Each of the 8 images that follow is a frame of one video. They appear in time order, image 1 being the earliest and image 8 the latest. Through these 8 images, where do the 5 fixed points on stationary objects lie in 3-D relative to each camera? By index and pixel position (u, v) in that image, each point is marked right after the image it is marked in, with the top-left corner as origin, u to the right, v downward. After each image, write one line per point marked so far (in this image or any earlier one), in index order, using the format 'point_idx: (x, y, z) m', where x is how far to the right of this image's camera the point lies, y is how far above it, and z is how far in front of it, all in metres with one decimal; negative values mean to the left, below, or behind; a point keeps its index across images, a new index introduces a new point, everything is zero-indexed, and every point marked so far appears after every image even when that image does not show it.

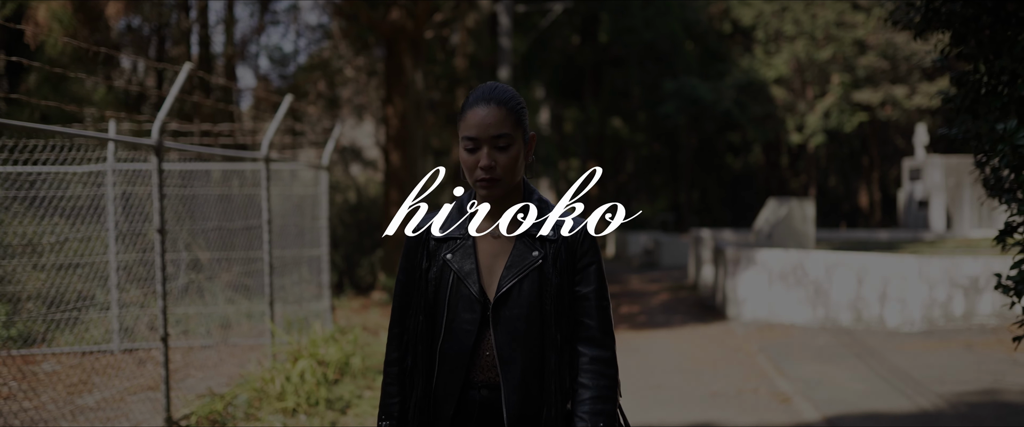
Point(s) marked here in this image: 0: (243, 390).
0: (-2.0, -1.3, +7.1) m
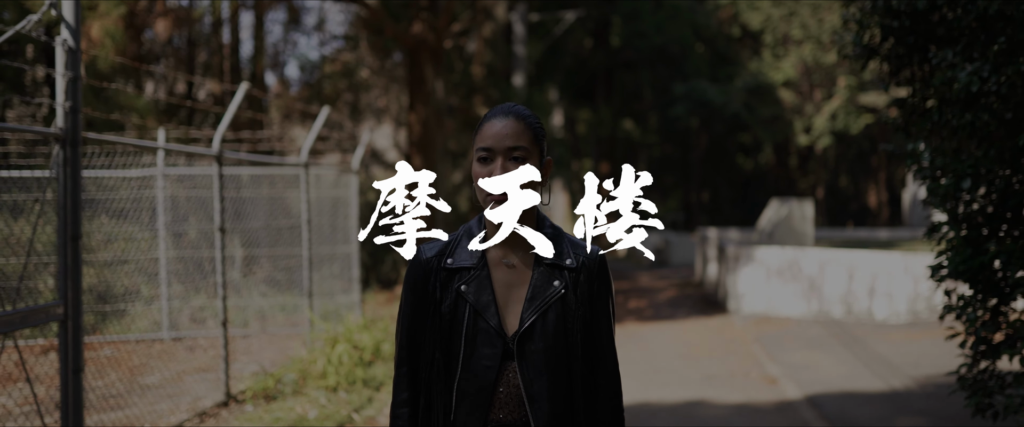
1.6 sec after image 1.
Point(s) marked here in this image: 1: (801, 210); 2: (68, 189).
0: (-1.8, -1.3, +8.1) m
1: (+5.3, +0.1, +17.7) m
2: (-2.4, +0.1, +5.3) m
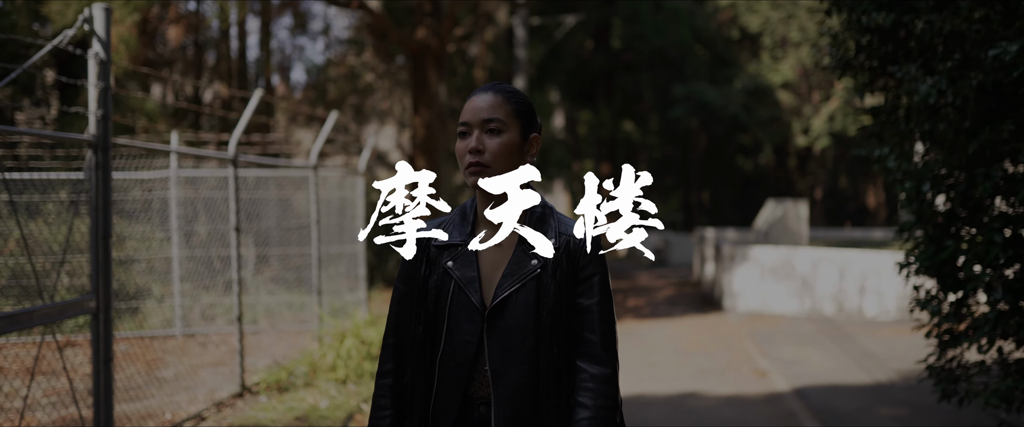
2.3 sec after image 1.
0: (-1.8, -1.3, +8.5) m
1: (+5.4, +0.1, +18.1) m
2: (-2.4, +0.1, +5.6) m
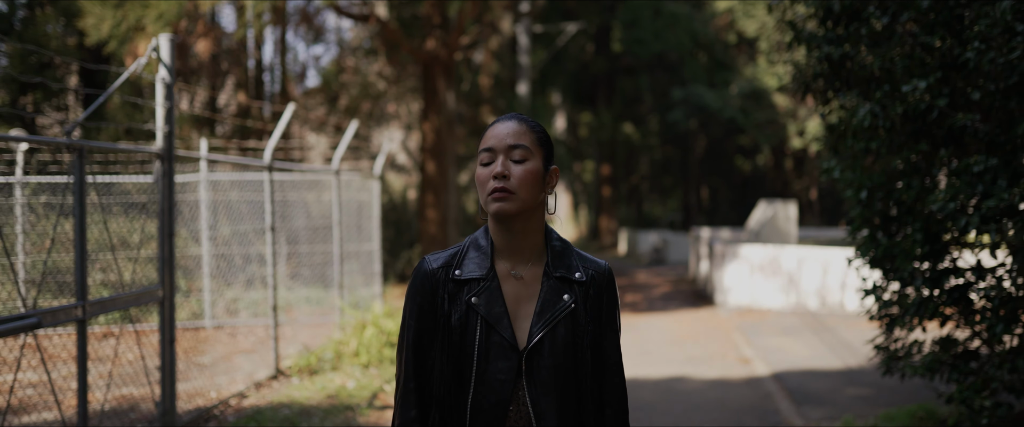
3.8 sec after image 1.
0: (-1.8, -1.3, +9.3) m
1: (+5.4, 0.0, +19.0) m
2: (-2.4, +0.1, +6.5) m
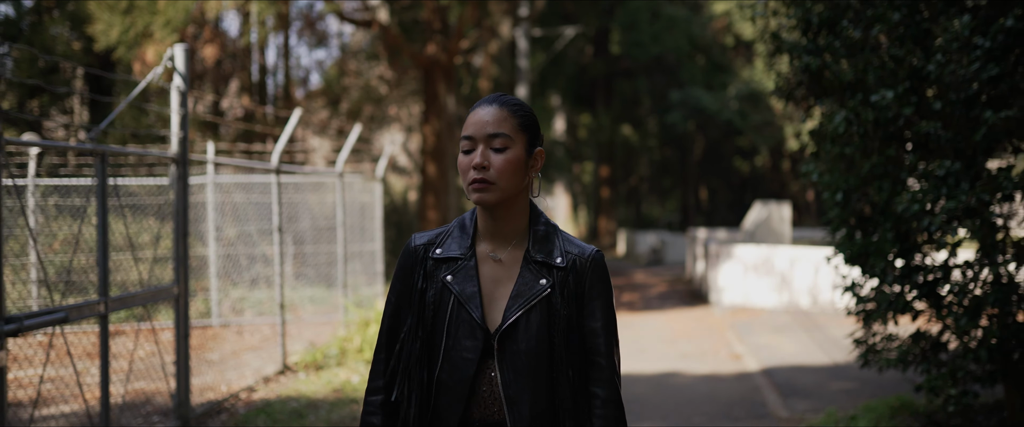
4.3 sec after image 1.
0: (-1.8, -1.3, +9.7) m
1: (+5.4, 0.0, +19.3) m
2: (-2.4, +0.1, +6.9) m
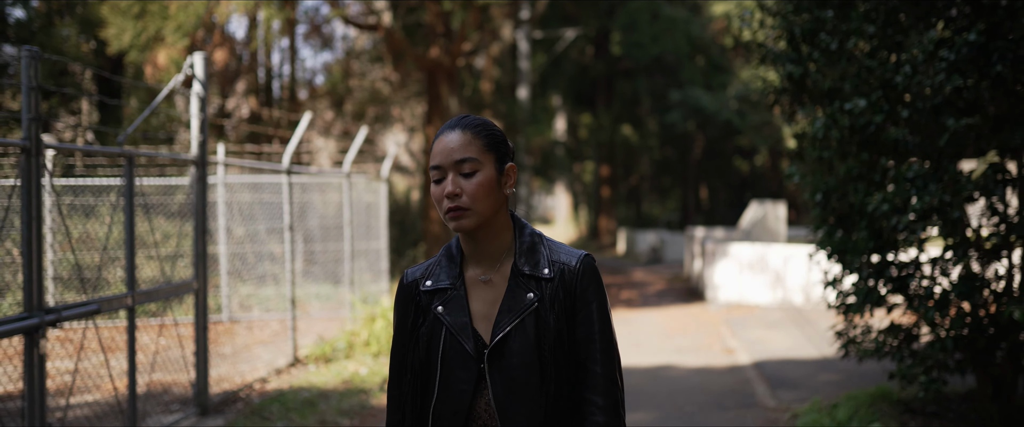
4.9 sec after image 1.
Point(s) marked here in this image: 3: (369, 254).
0: (-1.8, -1.3, +10.1) m
1: (+5.4, 0.0, +19.7) m
2: (-2.4, +0.1, +7.3) m
3: (-2.0, -0.6, +13.6) m
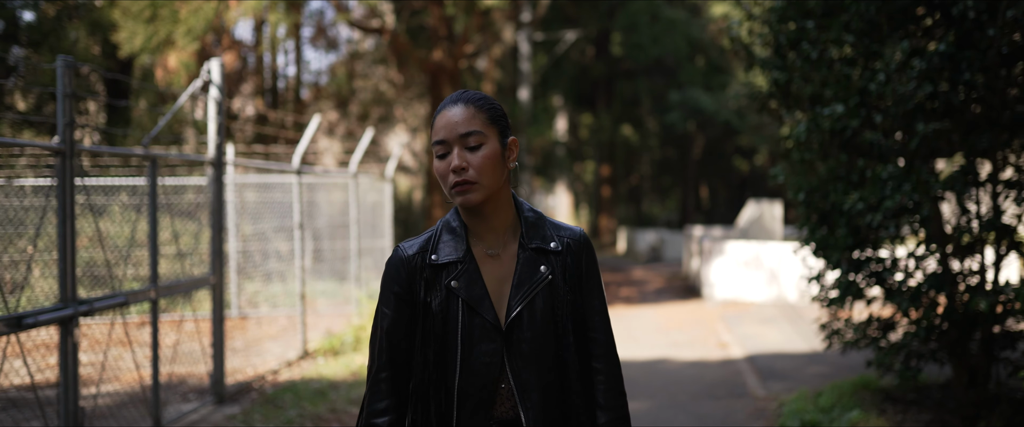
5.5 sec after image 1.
0: (-1.8, -1.3, +10.4) m
1: (+5.5, +0.1, +20.1) m
2: (-2.4, +0.1, +7.6) m
3: (-2.0, -0.6, +13.9) m
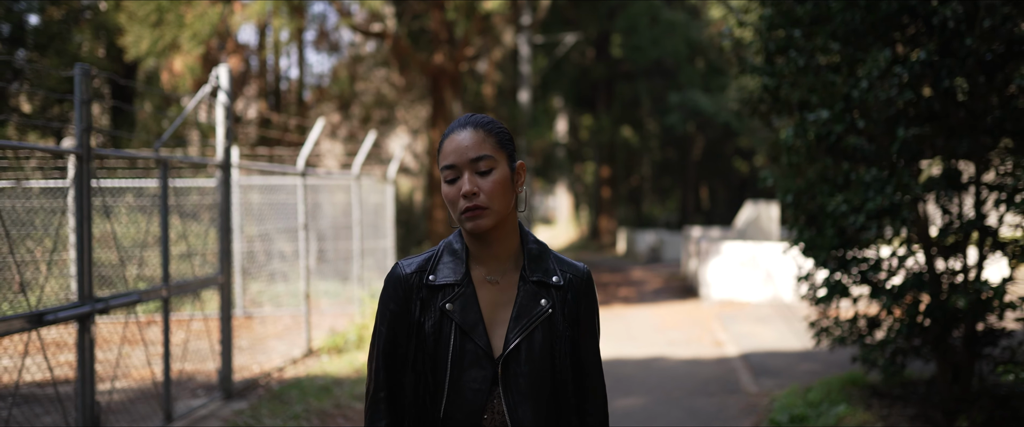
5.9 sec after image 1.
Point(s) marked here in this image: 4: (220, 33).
0: (-1.8, -1.3, +10.7) m
1: (+5.5, 0.0, +20.3) m
2: (-2.4, +0.1, +7.9) m
3: (-2.0, -0.6, +14.2) m
4: (-4.7, +2.9, +15.4) m
